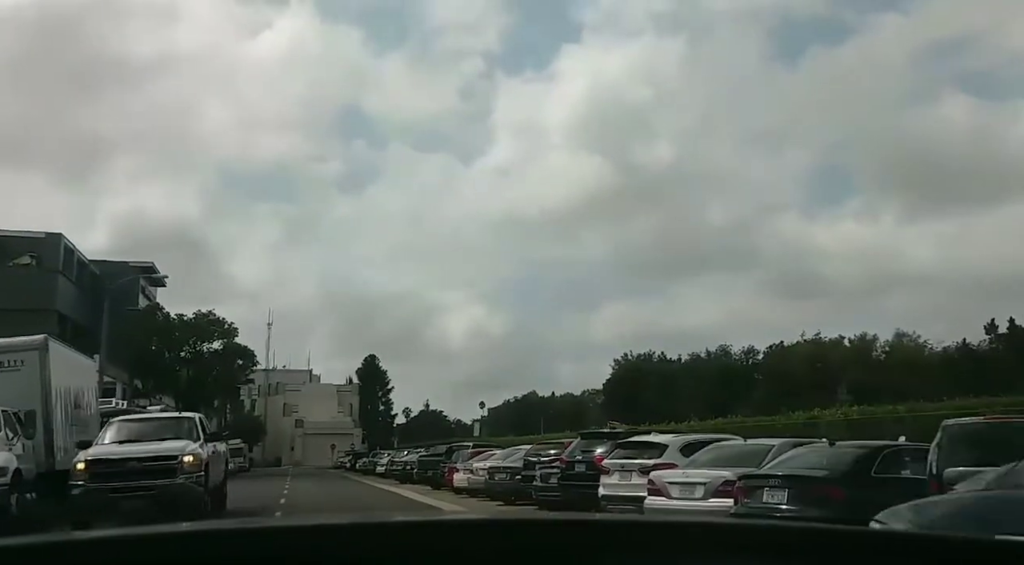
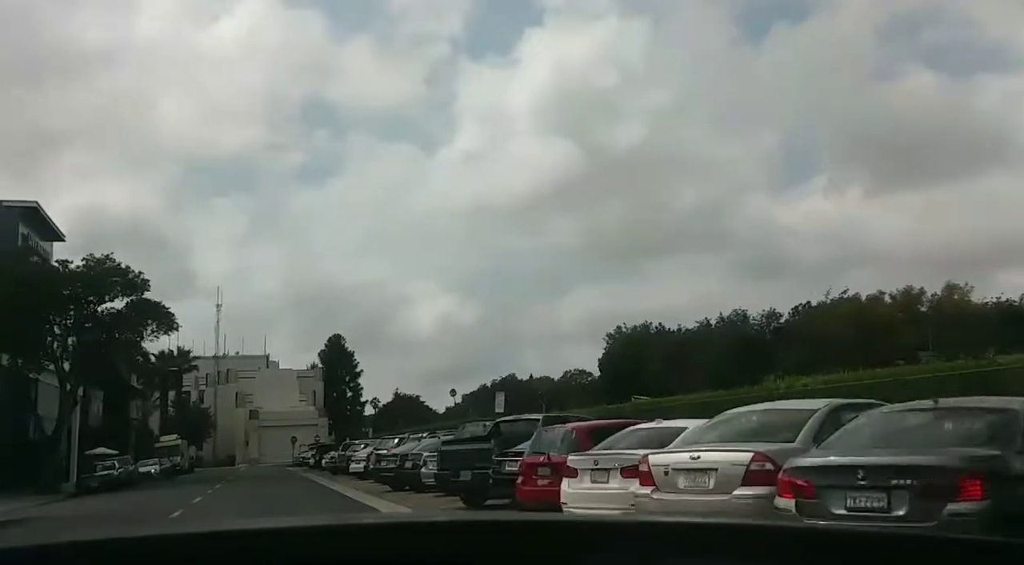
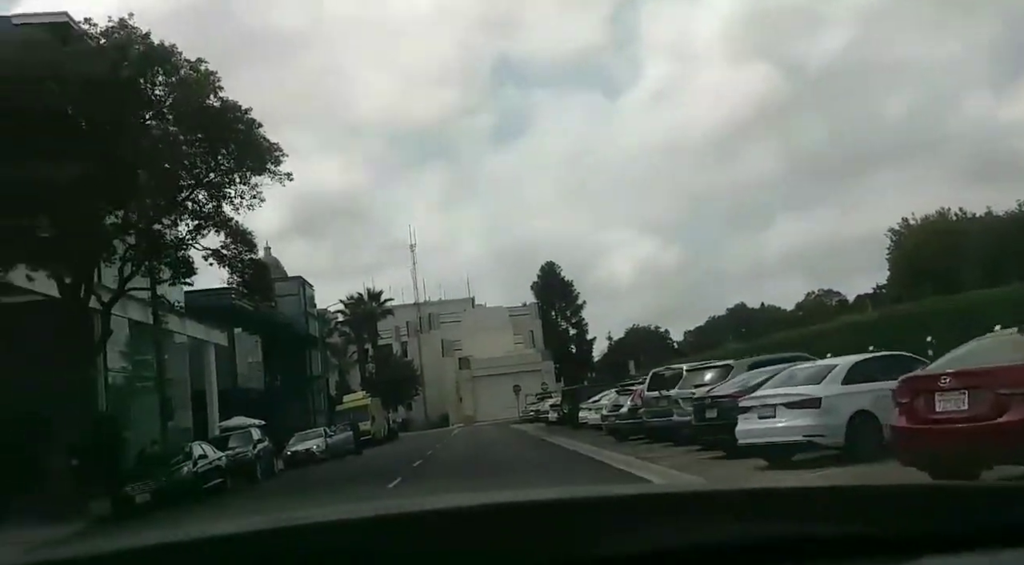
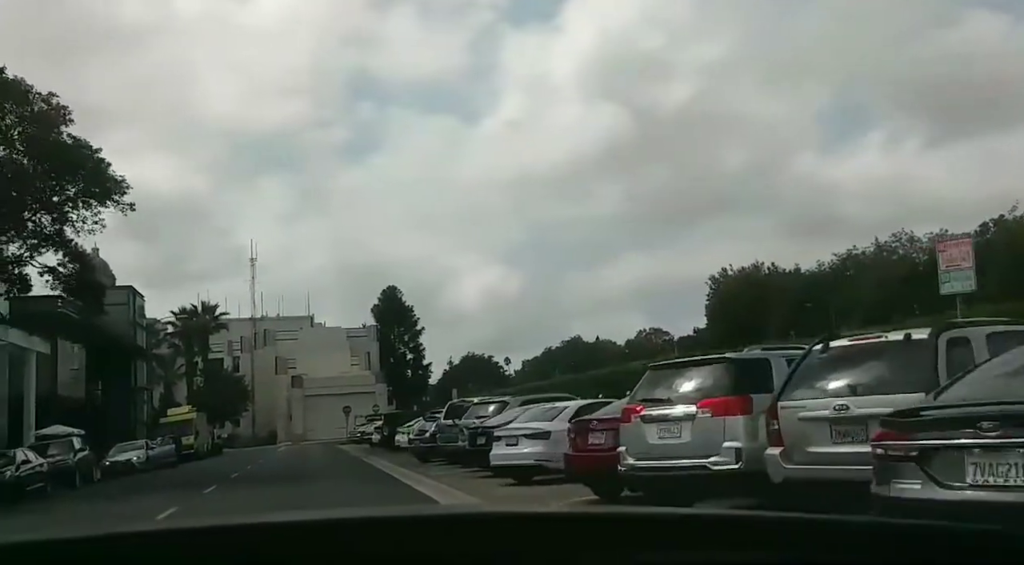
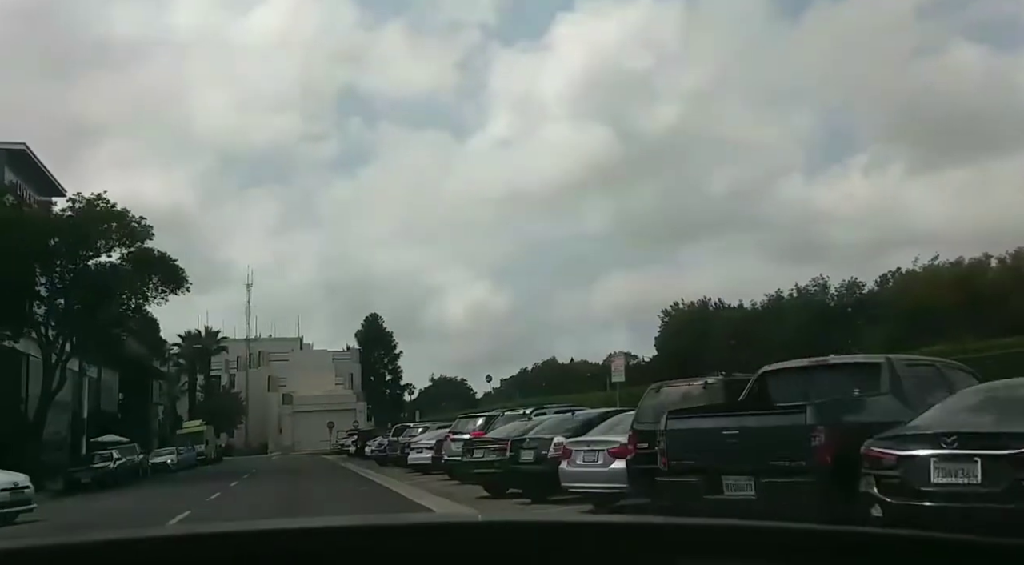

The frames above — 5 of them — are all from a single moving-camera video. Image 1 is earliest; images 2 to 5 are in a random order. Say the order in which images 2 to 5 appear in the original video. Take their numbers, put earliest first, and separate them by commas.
2, 5, 4, 3
